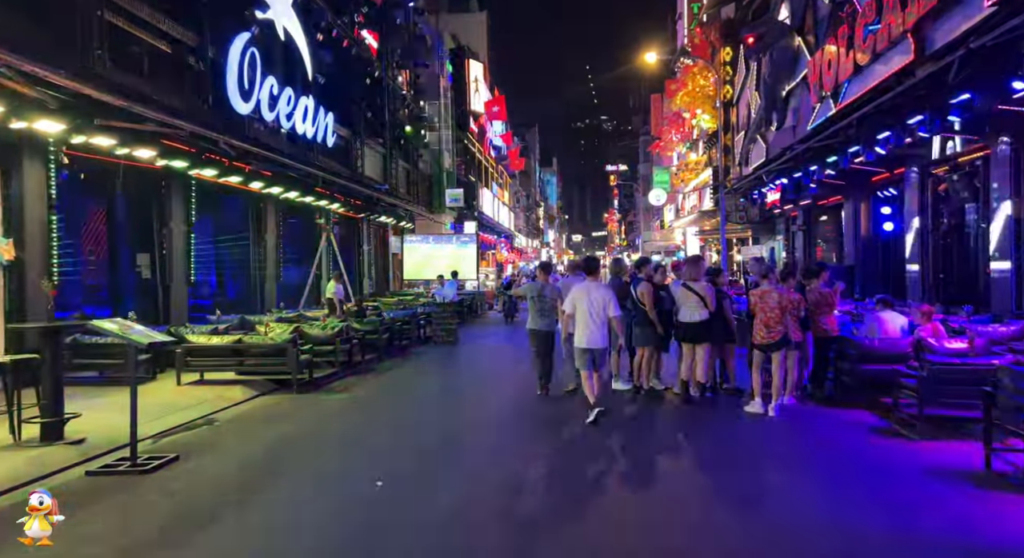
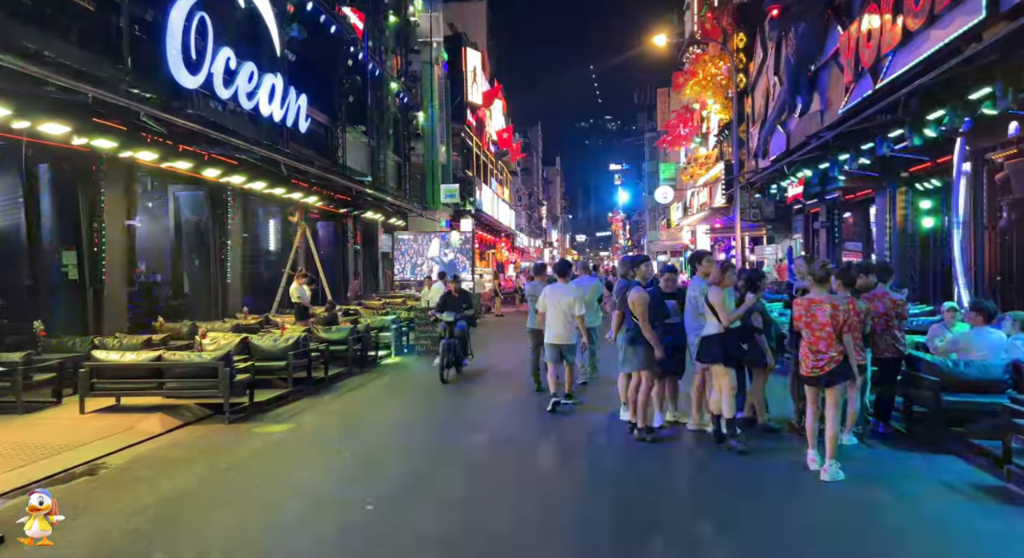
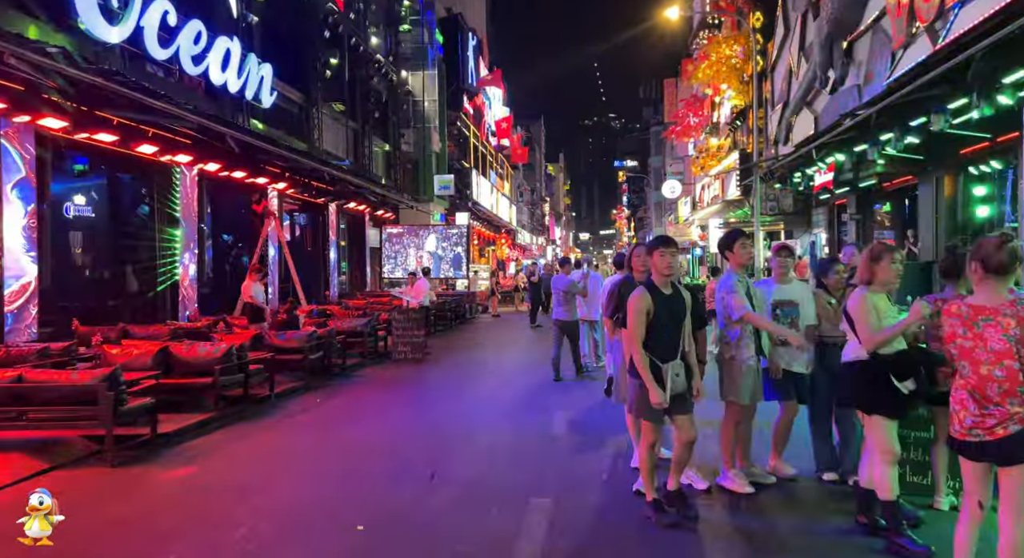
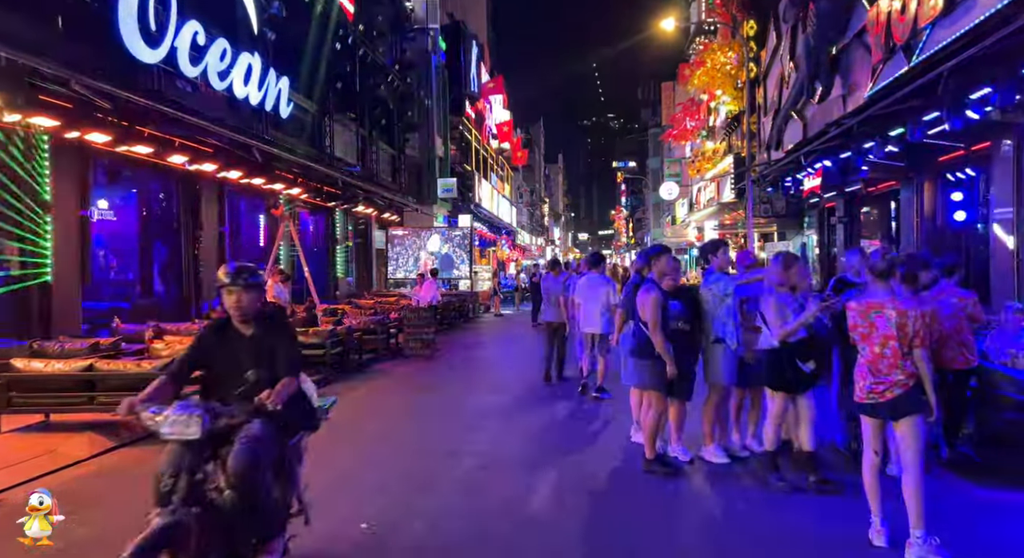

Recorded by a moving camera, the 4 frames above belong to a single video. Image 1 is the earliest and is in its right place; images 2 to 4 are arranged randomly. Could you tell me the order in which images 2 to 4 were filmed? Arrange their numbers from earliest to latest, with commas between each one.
2, 4, 3
